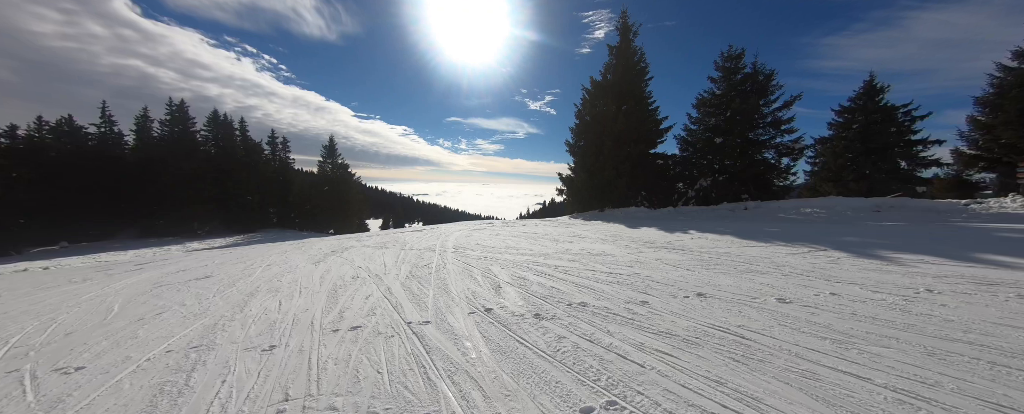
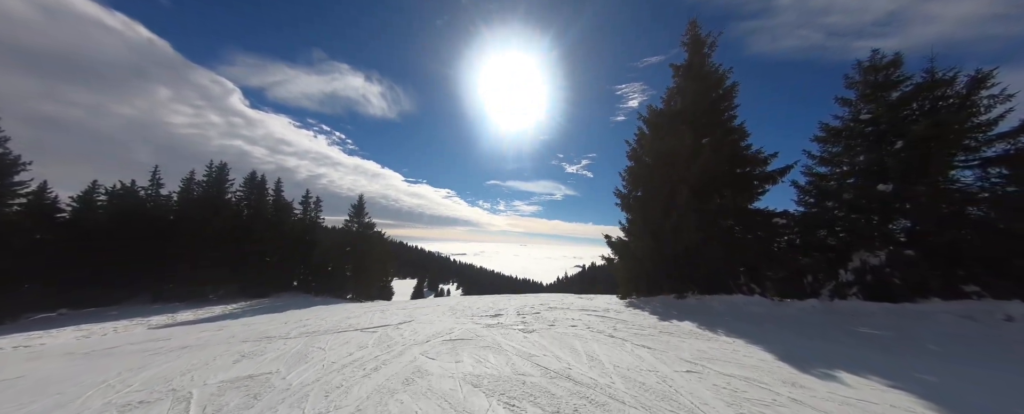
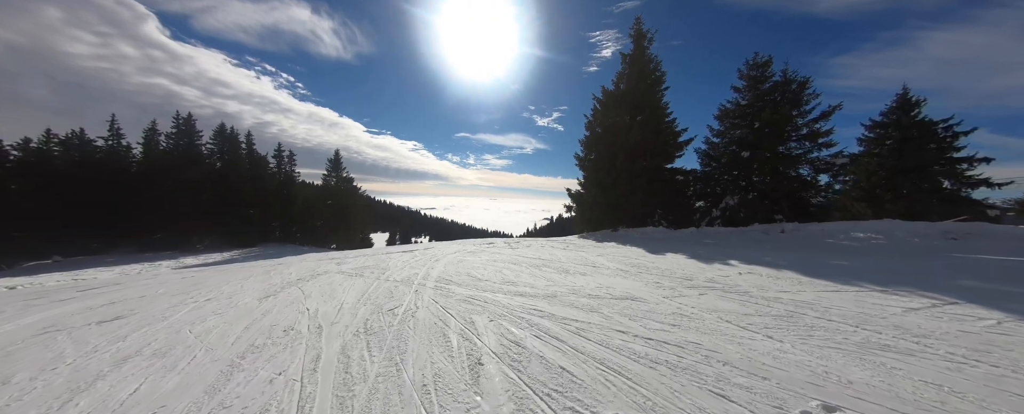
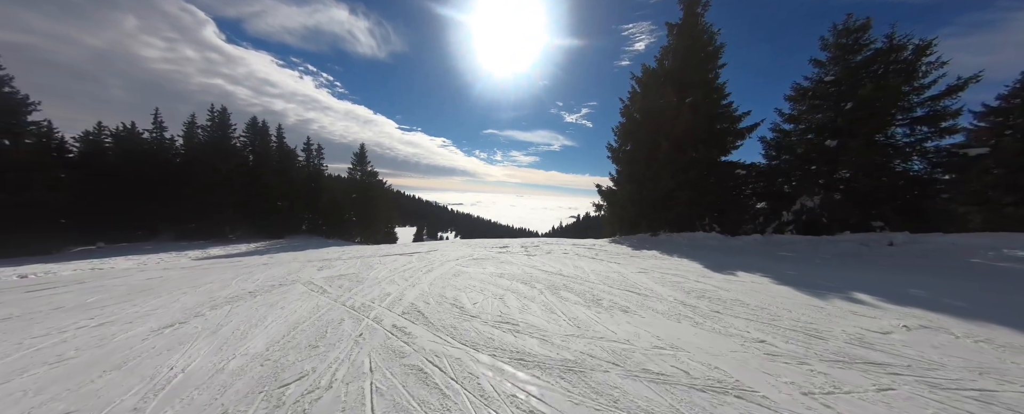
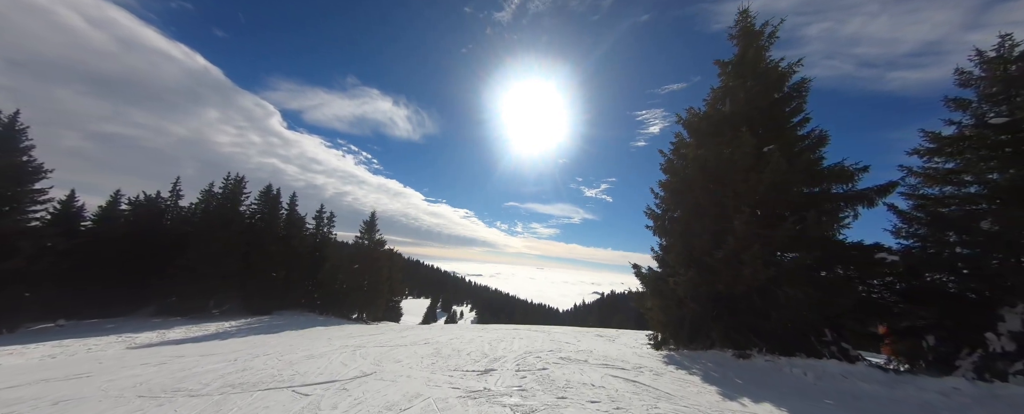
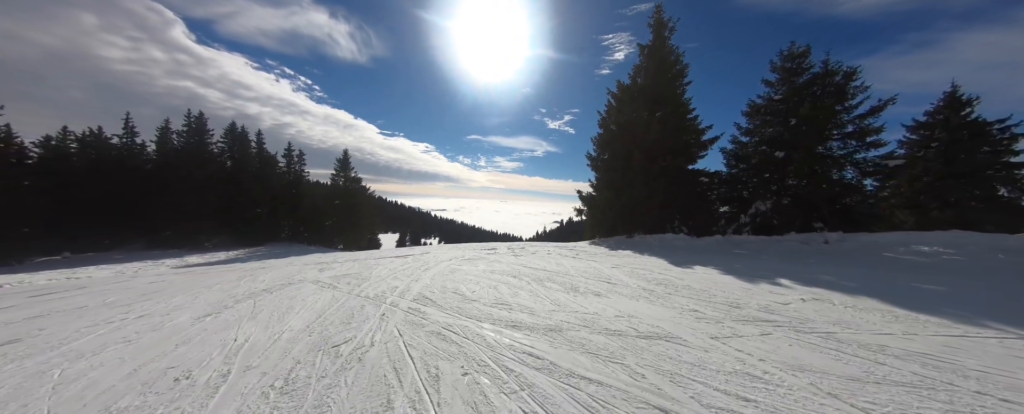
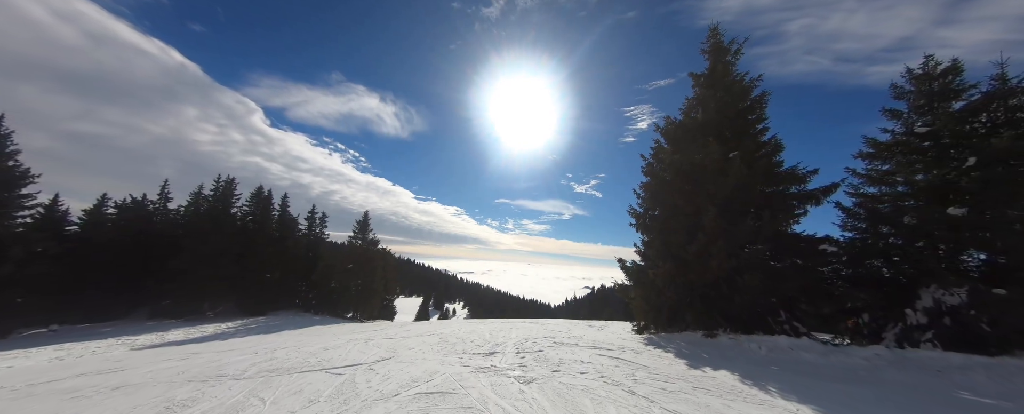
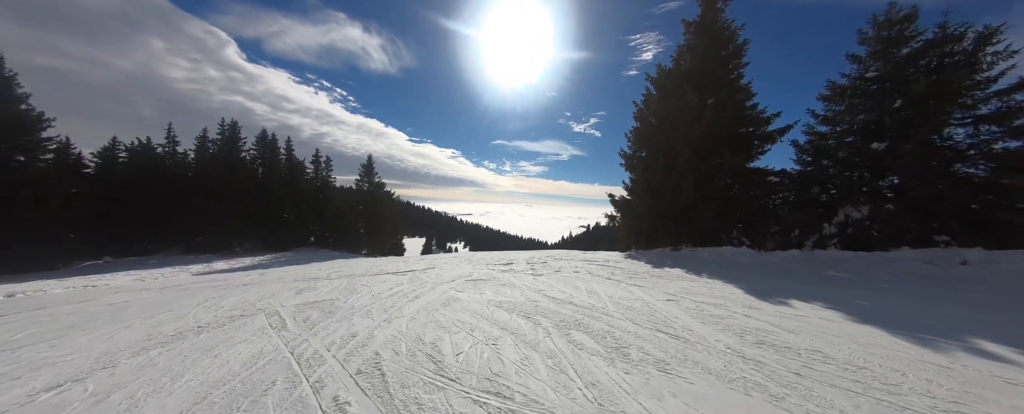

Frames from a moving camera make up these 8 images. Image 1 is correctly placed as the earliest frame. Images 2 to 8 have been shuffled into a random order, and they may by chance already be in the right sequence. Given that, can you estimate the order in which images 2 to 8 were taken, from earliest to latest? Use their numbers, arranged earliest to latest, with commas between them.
3, 6, 4, 8, 2, 7, 5
